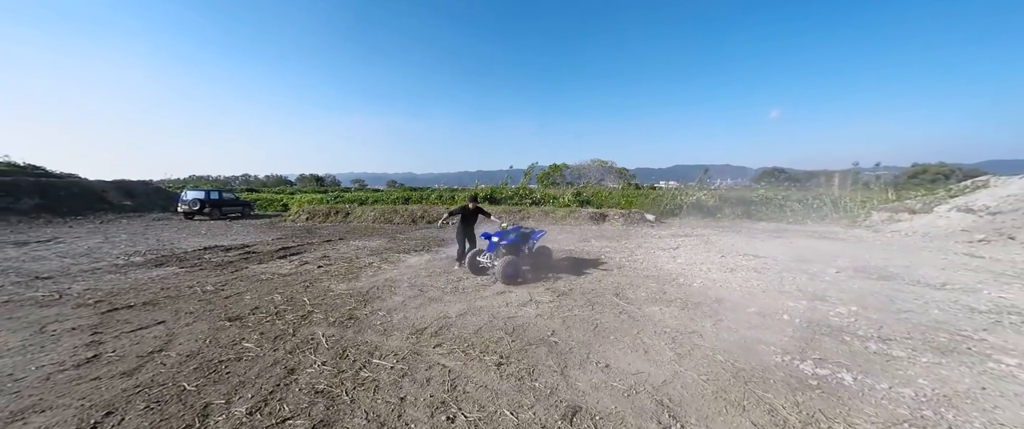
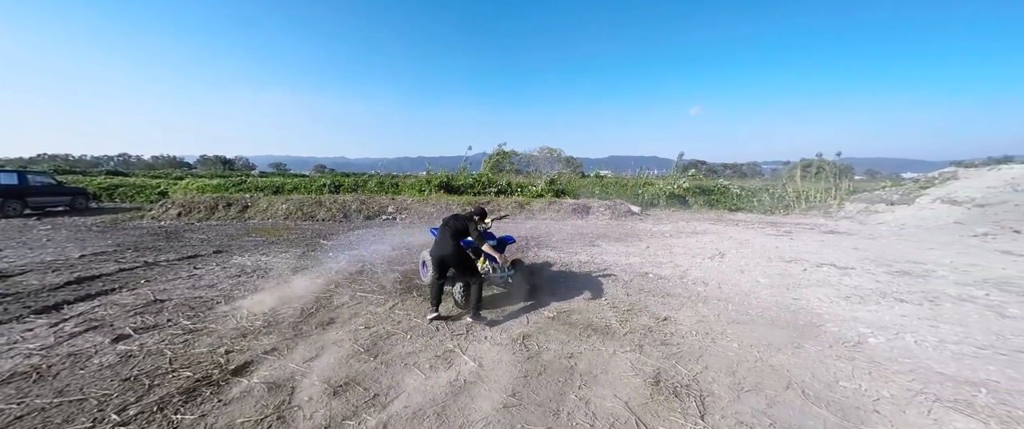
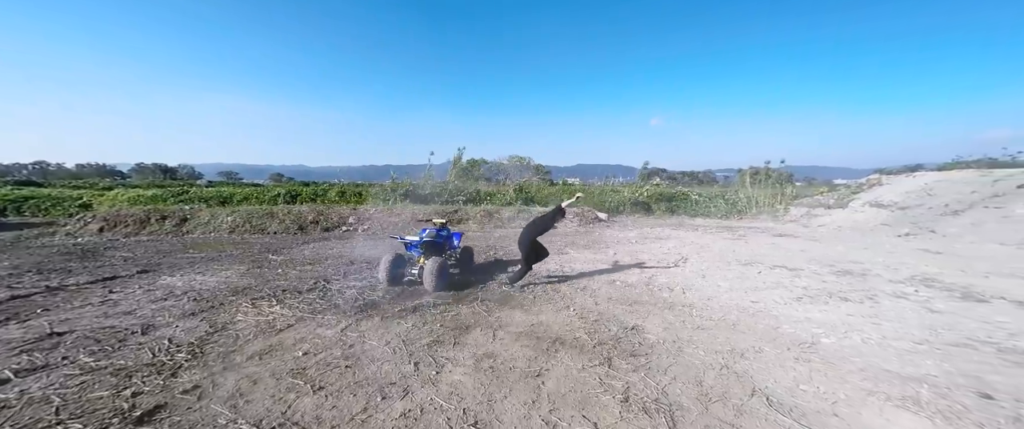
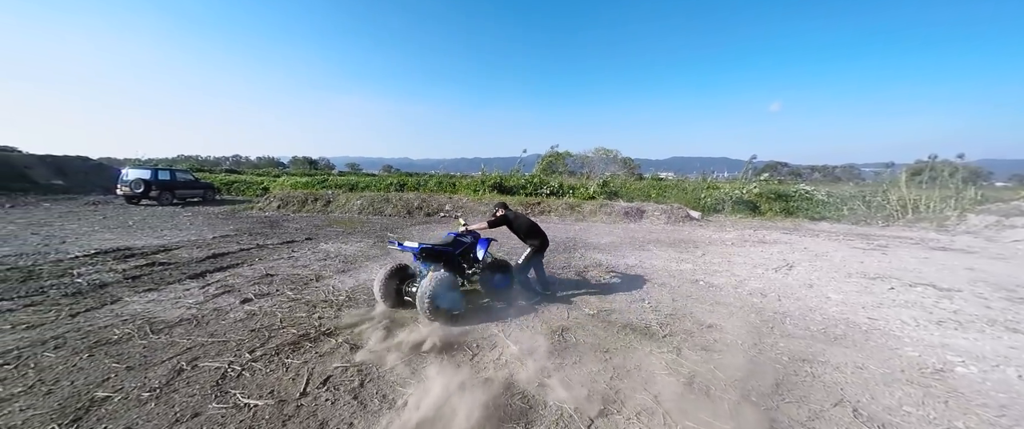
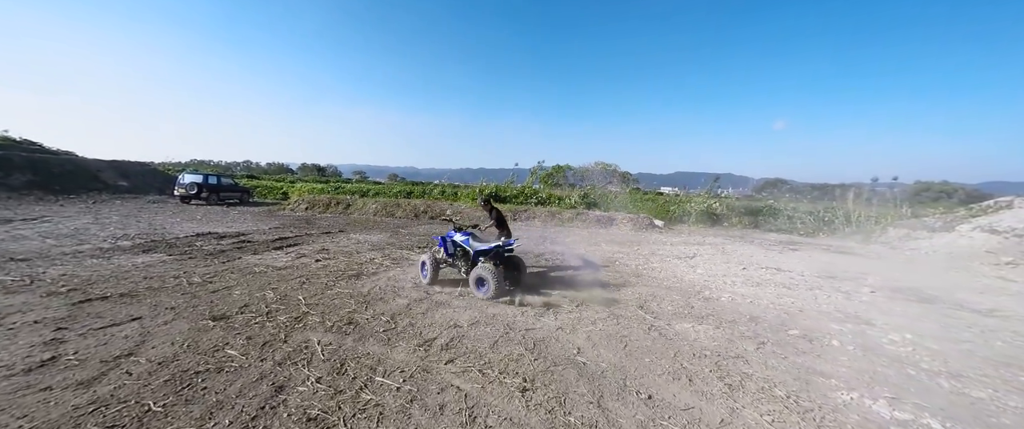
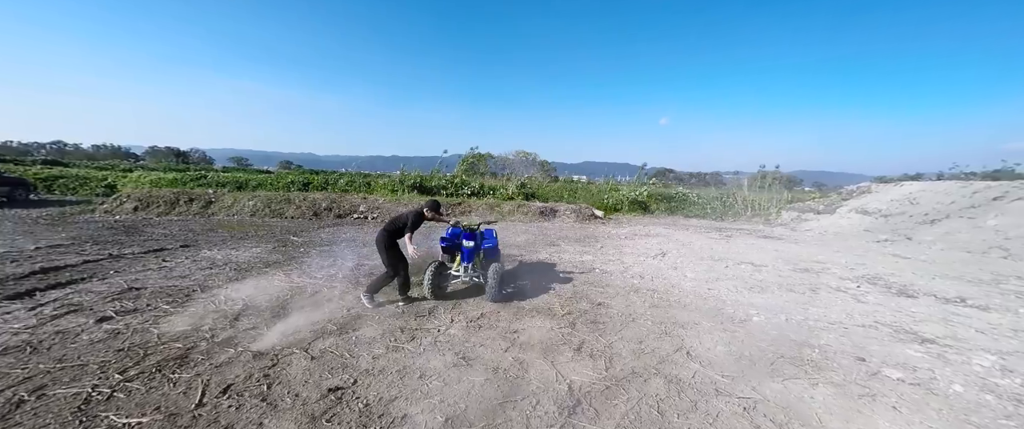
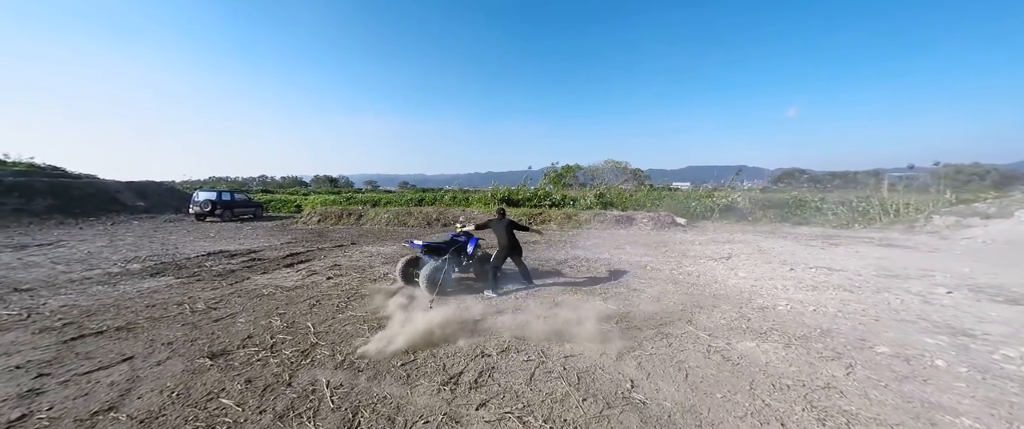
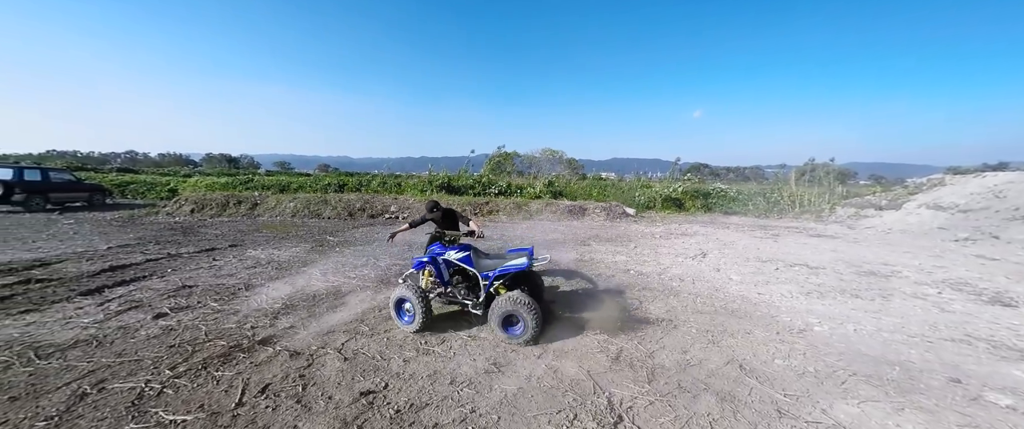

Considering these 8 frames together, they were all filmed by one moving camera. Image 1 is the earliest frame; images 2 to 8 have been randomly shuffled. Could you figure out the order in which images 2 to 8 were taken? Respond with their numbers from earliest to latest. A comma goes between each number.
5, 7, 6, 8, 4, 2, 3
